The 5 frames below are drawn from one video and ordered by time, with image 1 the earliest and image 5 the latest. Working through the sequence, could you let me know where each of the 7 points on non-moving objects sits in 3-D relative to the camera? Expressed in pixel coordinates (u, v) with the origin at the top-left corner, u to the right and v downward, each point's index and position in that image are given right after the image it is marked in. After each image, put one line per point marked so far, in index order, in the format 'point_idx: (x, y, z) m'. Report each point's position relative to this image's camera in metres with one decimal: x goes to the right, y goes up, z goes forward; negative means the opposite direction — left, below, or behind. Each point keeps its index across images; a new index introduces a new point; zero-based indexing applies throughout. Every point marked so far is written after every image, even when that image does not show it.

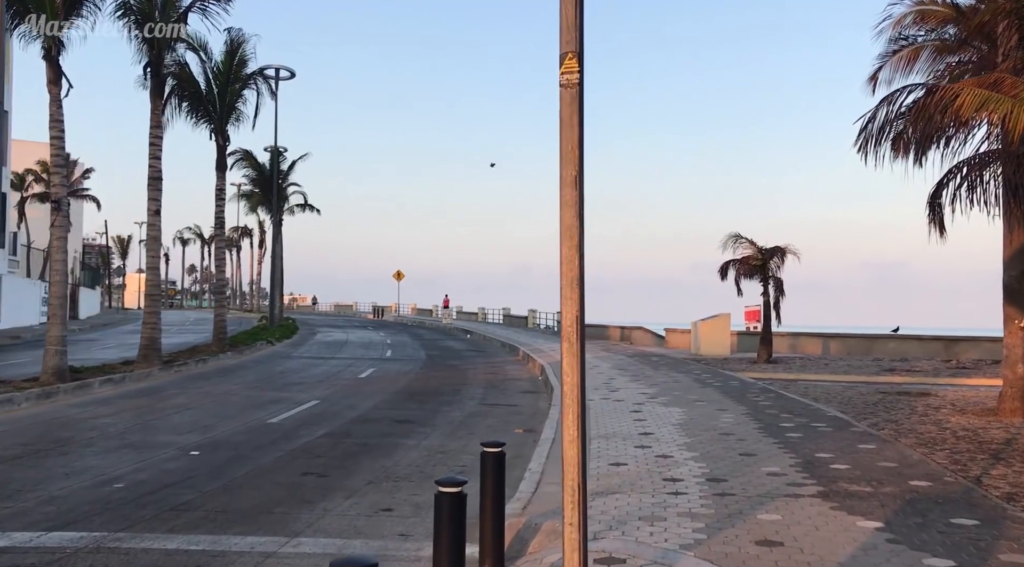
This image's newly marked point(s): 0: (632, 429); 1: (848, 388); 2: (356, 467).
0: (+1.6, -2.0, +12.2) m
1: (+6.5, -2.0, +17.5) m
2: (-1.8, -2.2, +10.8) m
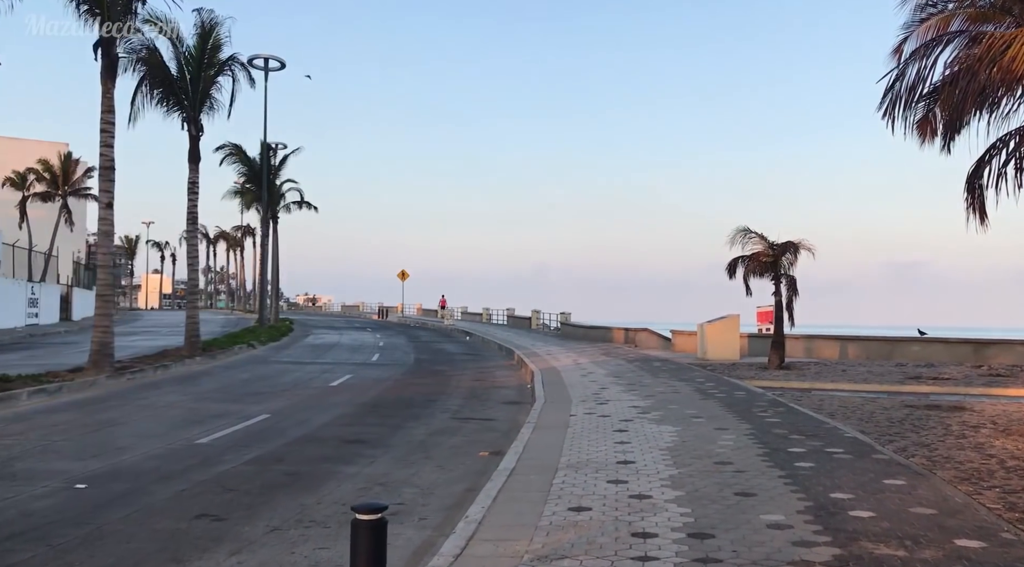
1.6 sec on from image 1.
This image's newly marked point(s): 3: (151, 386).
0: (+1.1, -1.9, +10.1) m
1: (+6.1, -2.0, +15.4) m
2: (-2.4, -2.2, +8.8) m
3: (-7.5, -2.1, +18.8) m
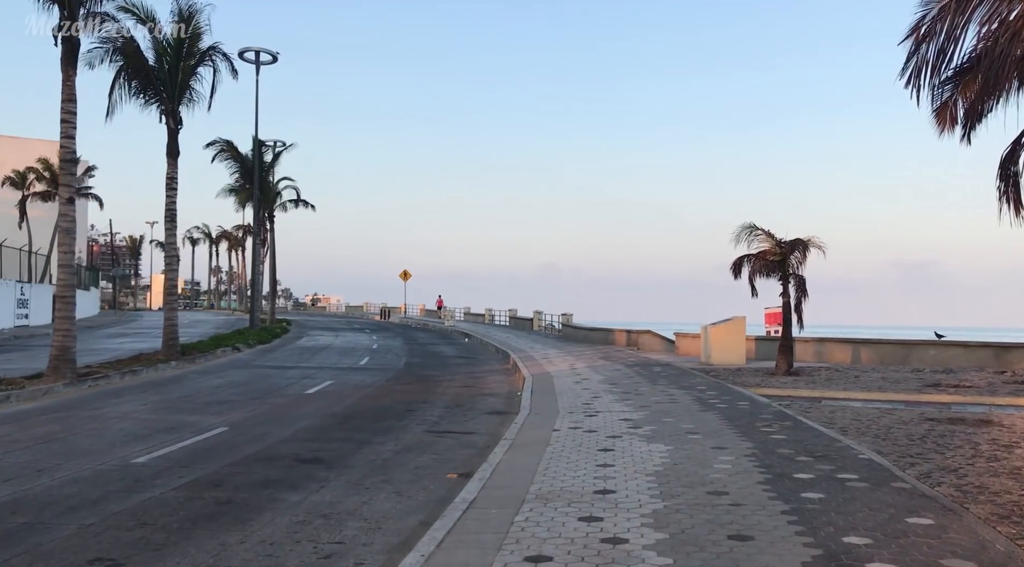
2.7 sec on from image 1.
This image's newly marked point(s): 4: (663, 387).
0: (+0.7, -2.0, +8.8) m
1: (+5.7, -2.0, +14.0) m
2: (-2.8, -2.2, +7.5) m
3: (-7.7, -2.2, +17.5) m
4: (+3.0, -2.1, +18.2) m
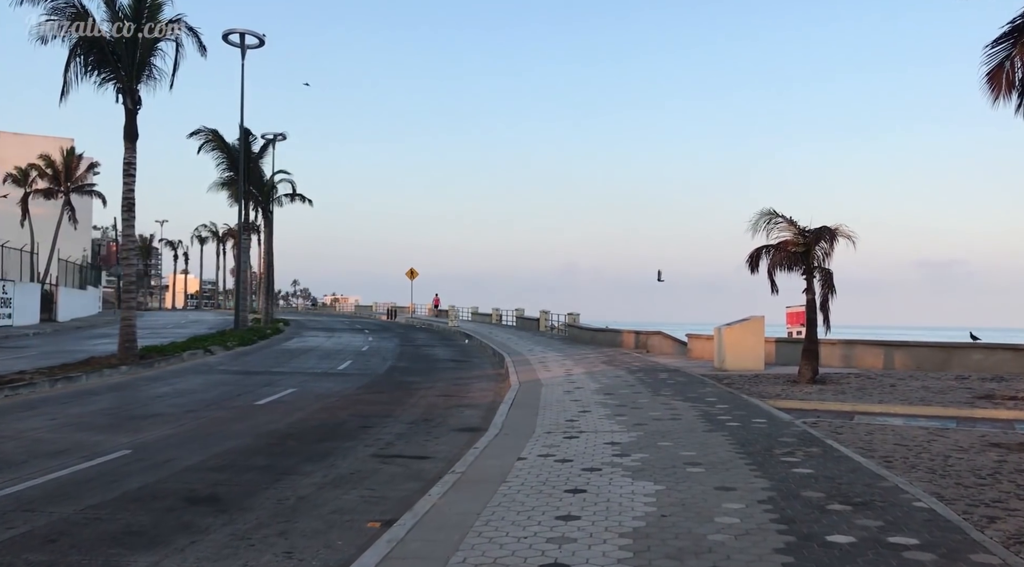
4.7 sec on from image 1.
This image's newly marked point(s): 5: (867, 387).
0: (+0.1, -1.8, +6.2) m
1: (+5.3, -1.9, +11.3) m
2: (-3.4, -2.1, +5.0) m
3: (-8.1, -2.1, +15.1) m
4: (+2.7, -2.0, +15.6) m
5: (+6.8, -2.0, +17.5) m
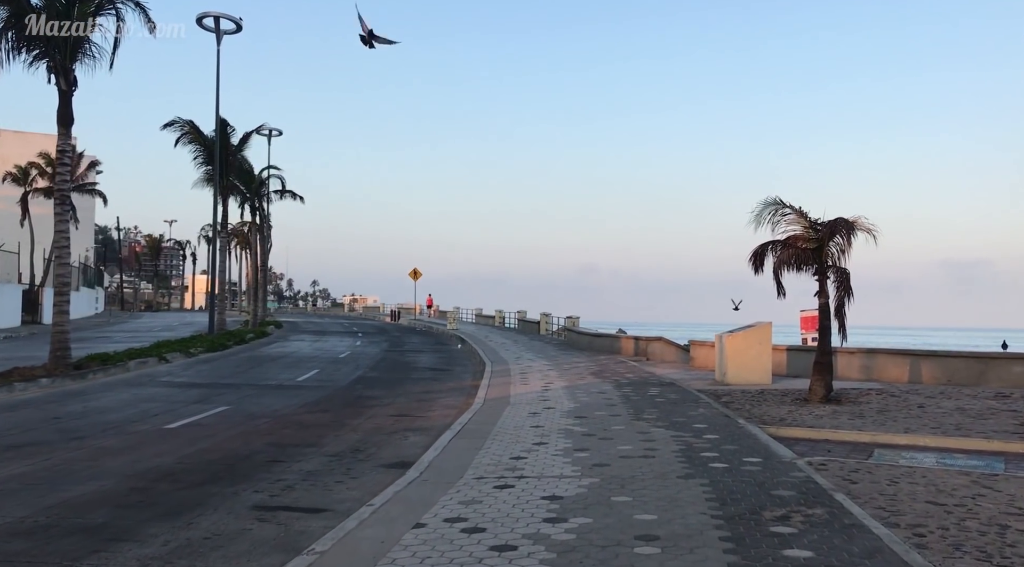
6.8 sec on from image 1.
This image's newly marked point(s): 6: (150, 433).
0: (-0.8, -1.9, +3.7) m
1: (+4.5, -1.9, +8.6) m
2: (-4.3, -2.1, +2.5) m
3: (-8.9, -2.1, +12.7) m
4: (+1.9, -2.0, +12.9) m
5: (+6.2, -2.0, +14.8) m
6: (-5.5, -2.2, +13.7) m
